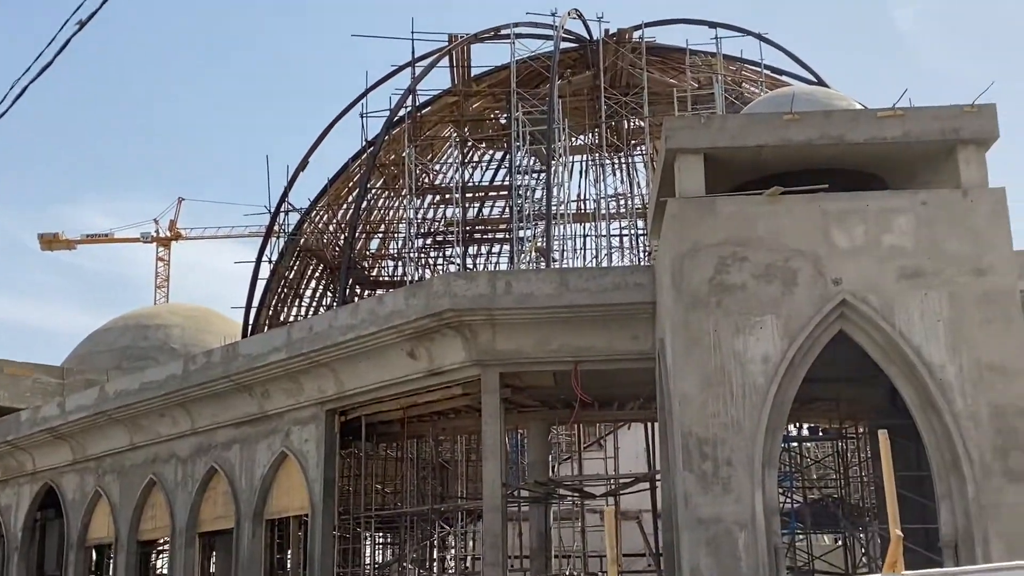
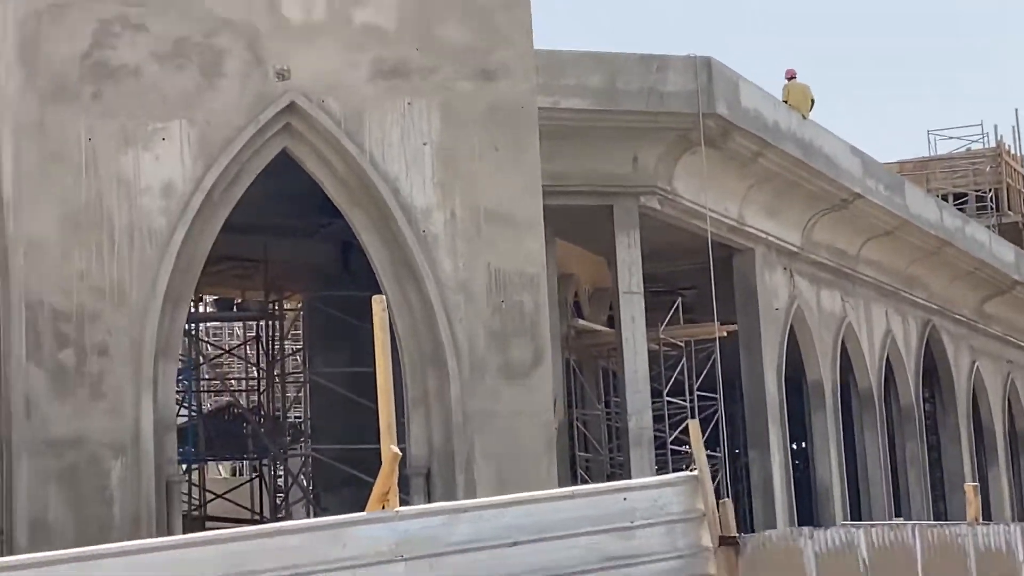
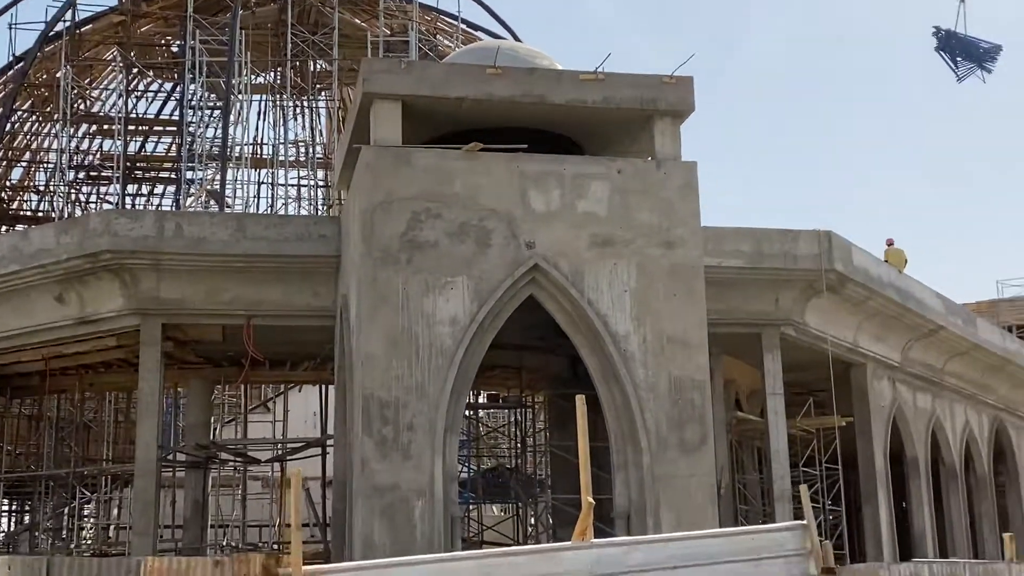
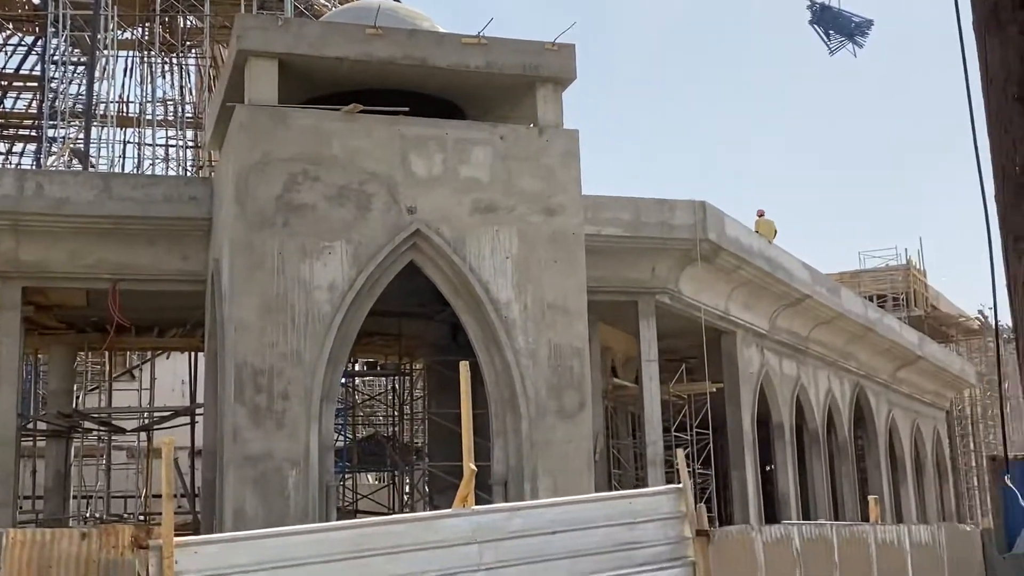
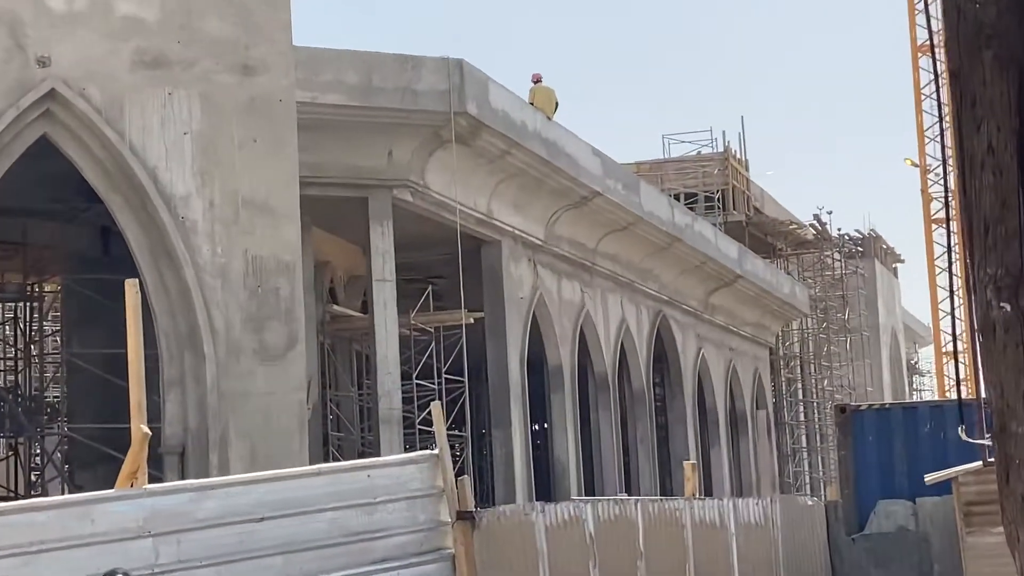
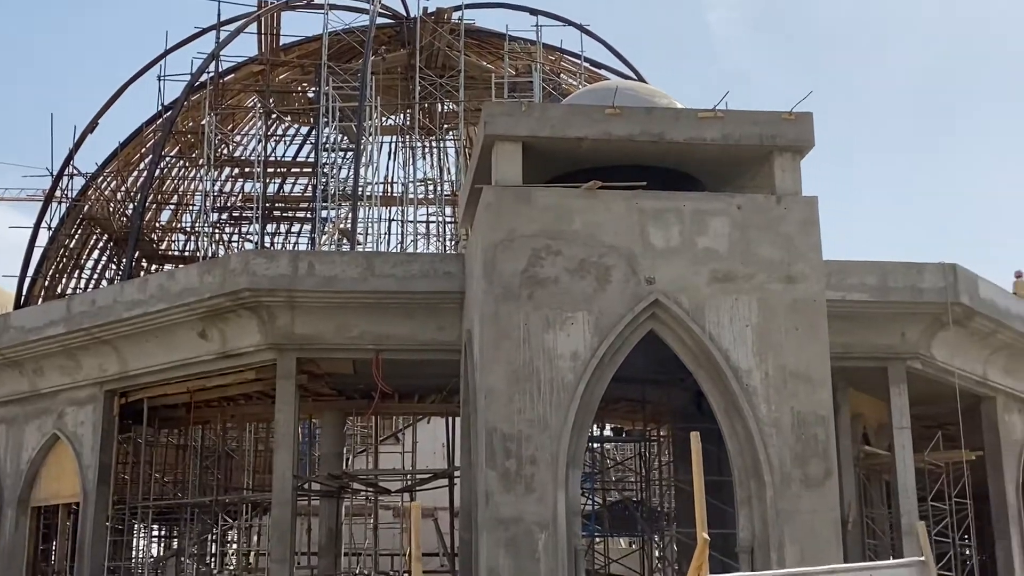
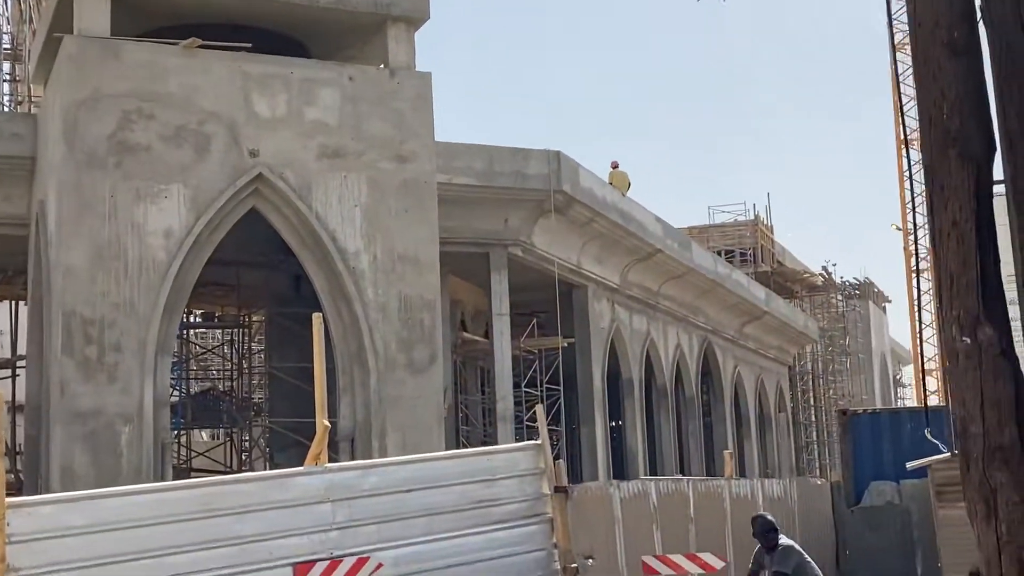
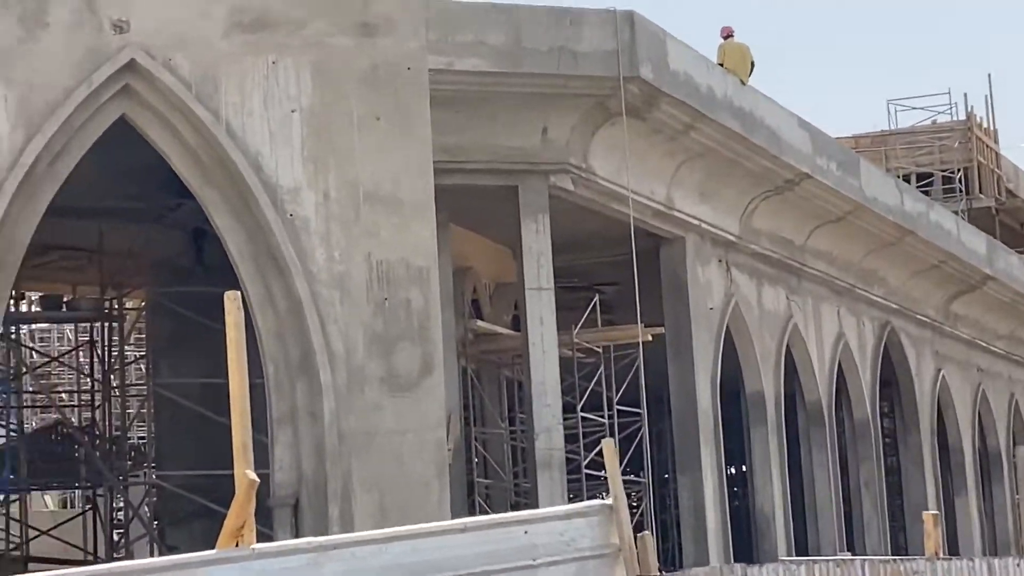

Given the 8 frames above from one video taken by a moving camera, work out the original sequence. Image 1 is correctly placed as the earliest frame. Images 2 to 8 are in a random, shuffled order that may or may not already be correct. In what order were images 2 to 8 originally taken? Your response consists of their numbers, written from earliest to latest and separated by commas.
6, 3, 4, 7, 5, 8, 2
